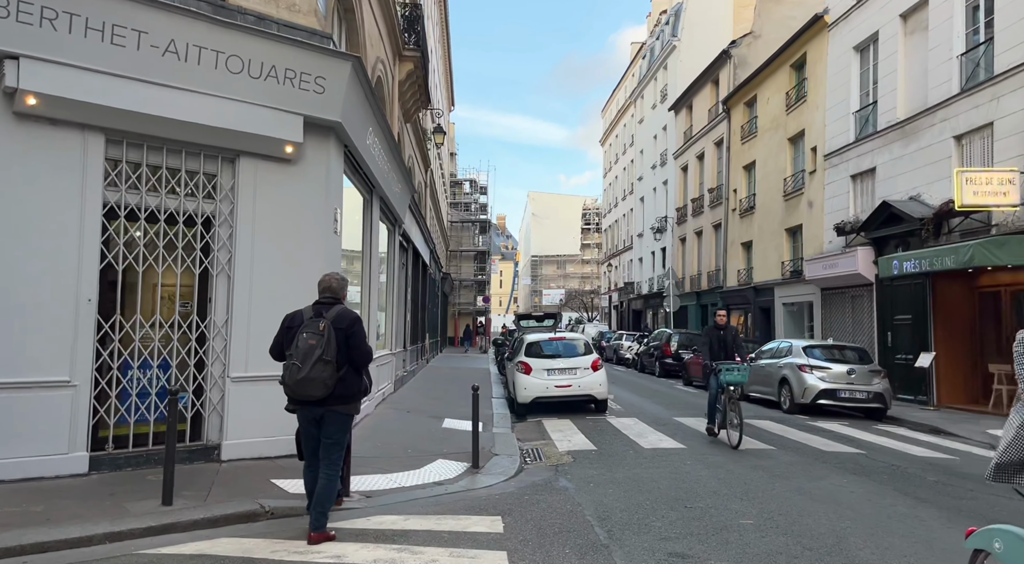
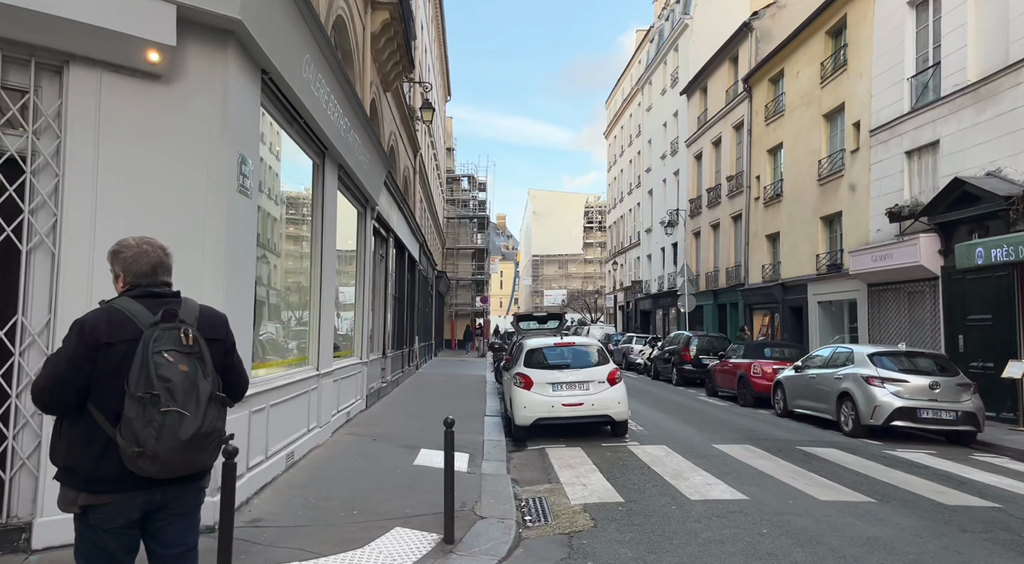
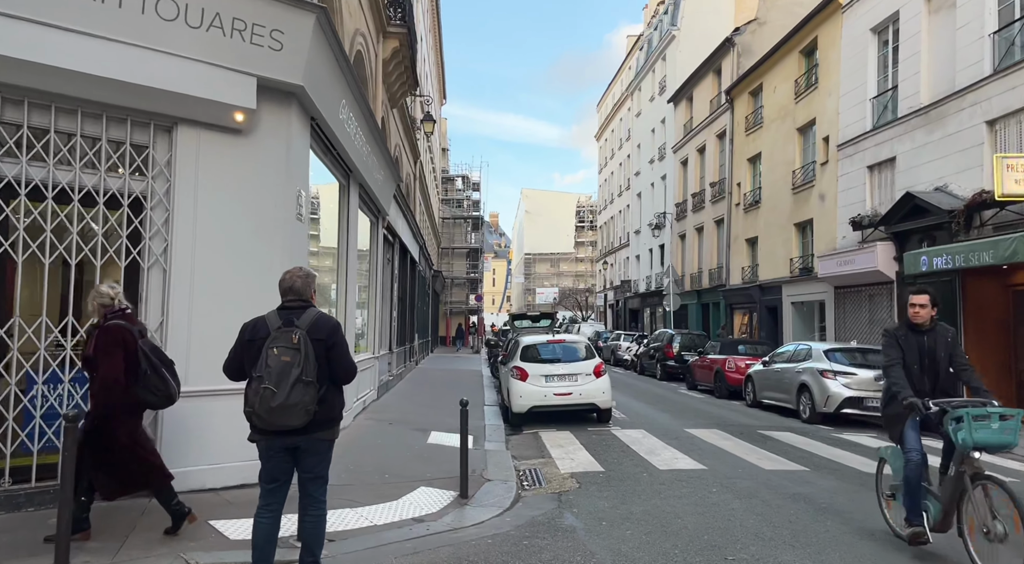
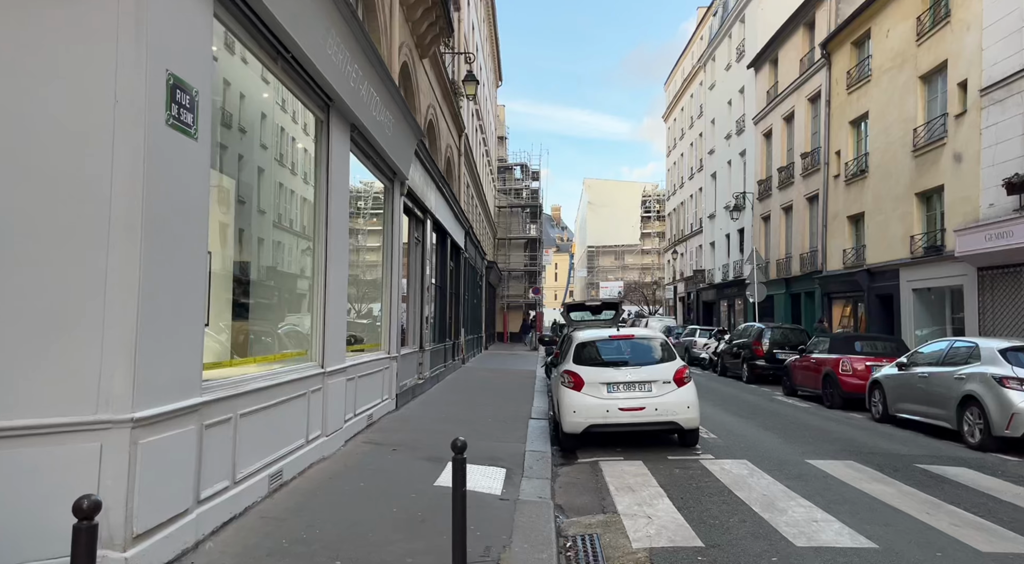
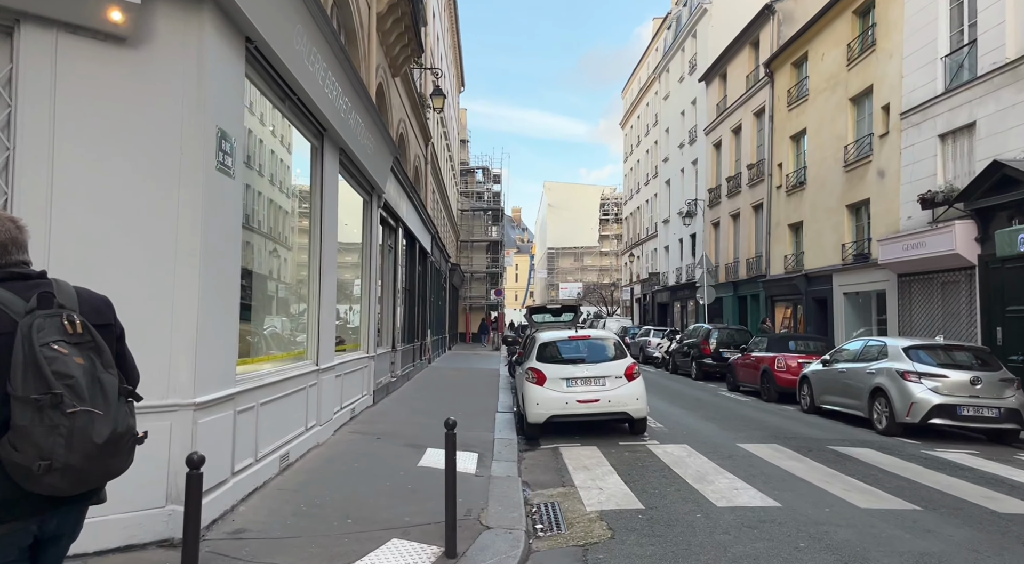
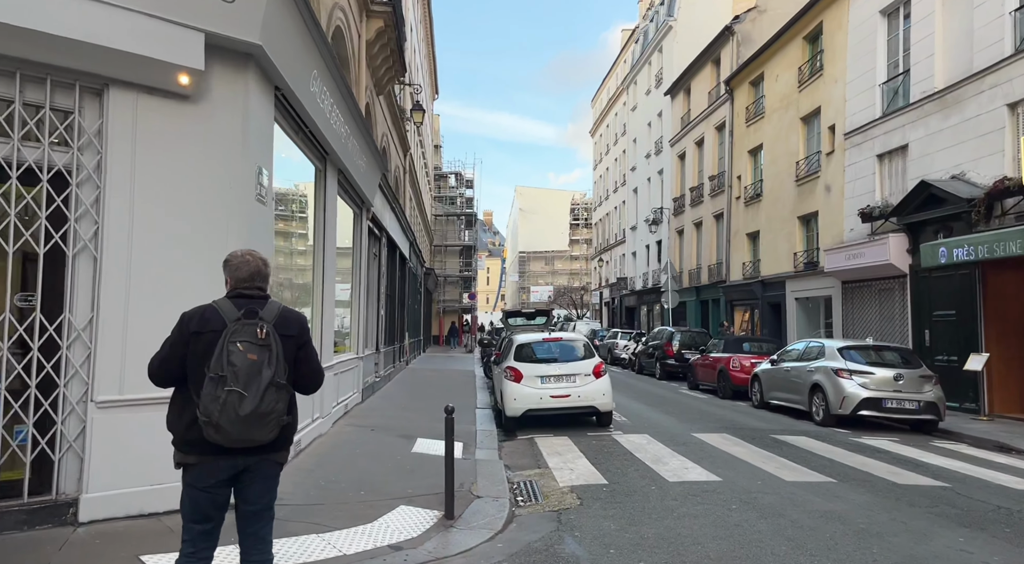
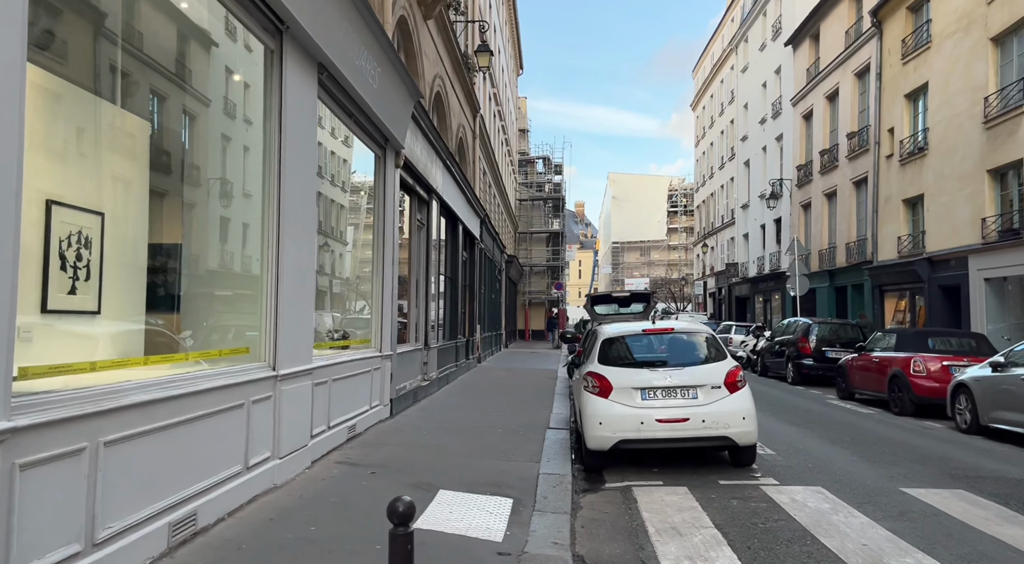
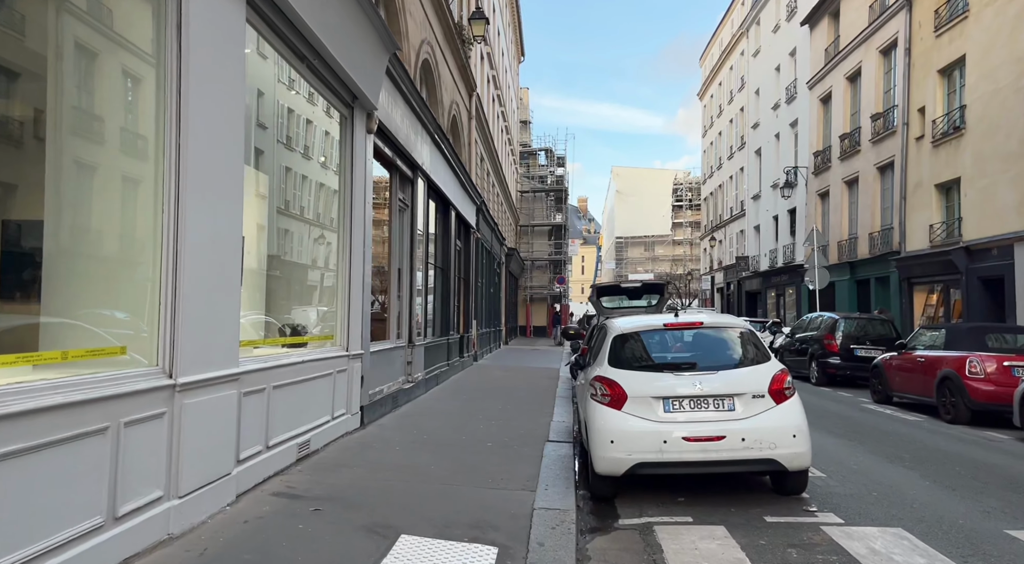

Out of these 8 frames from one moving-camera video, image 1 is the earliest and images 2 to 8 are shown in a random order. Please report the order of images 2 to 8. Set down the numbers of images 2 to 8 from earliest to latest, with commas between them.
3, 6, 2, 5, 4, 7, 8
